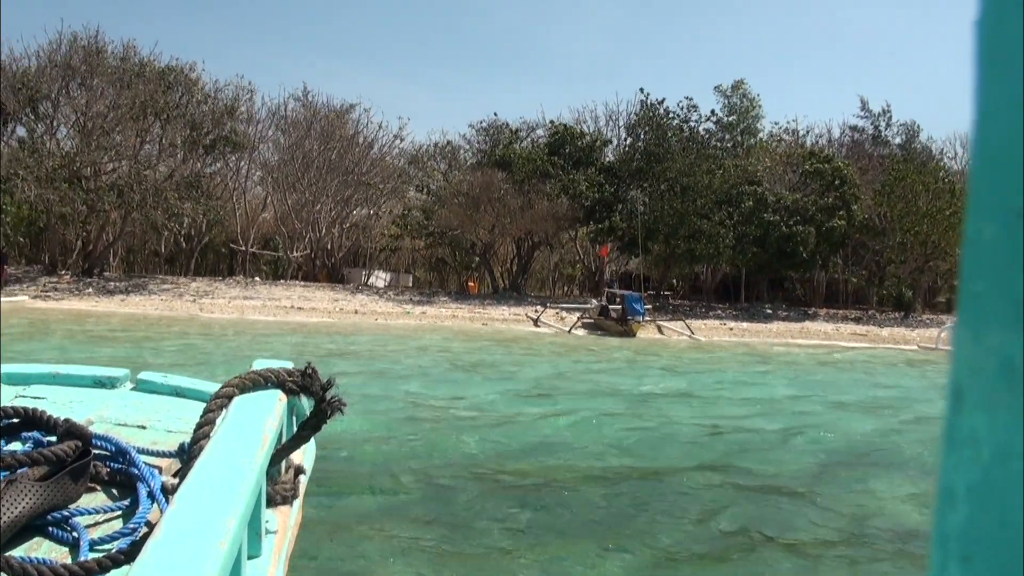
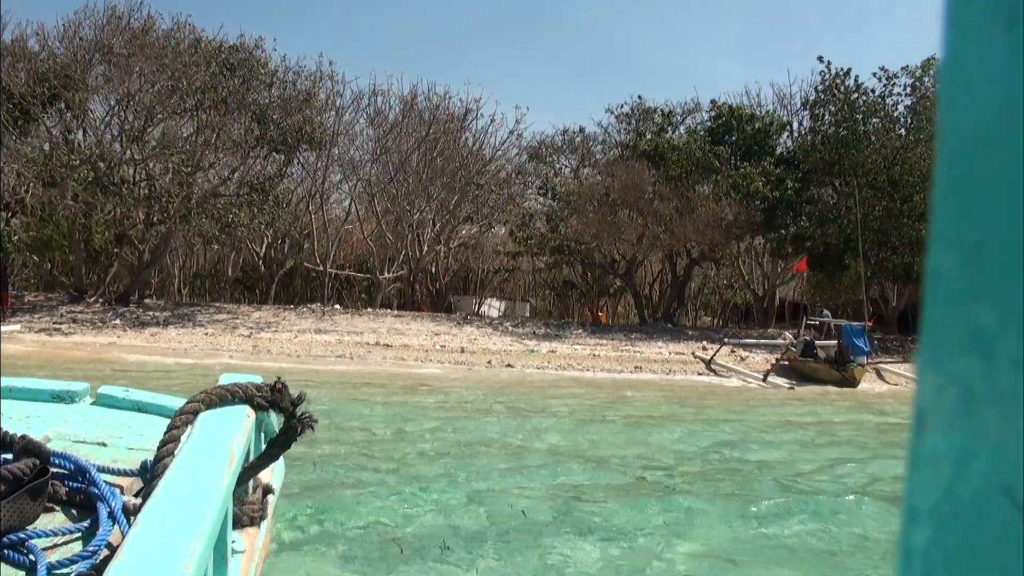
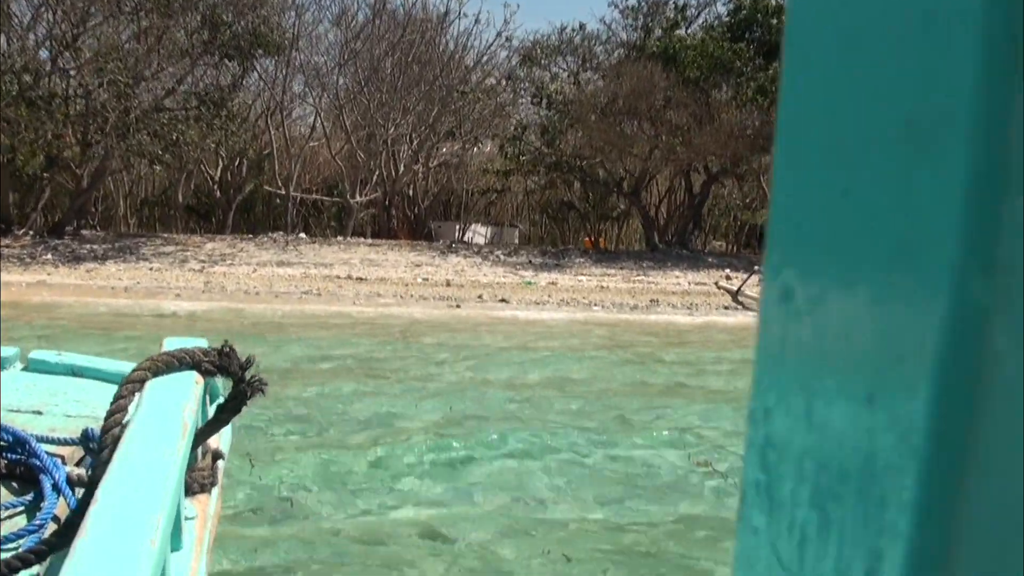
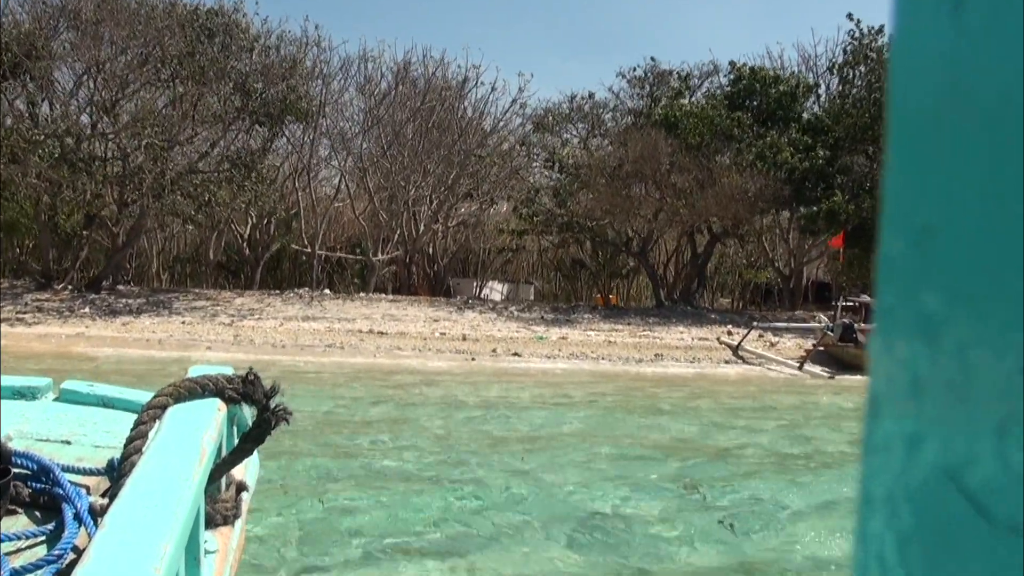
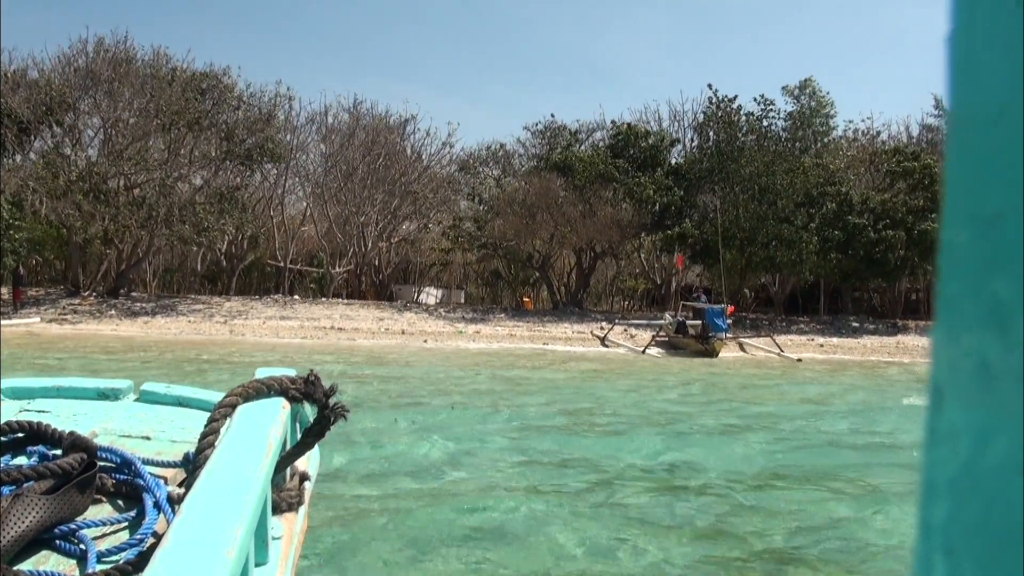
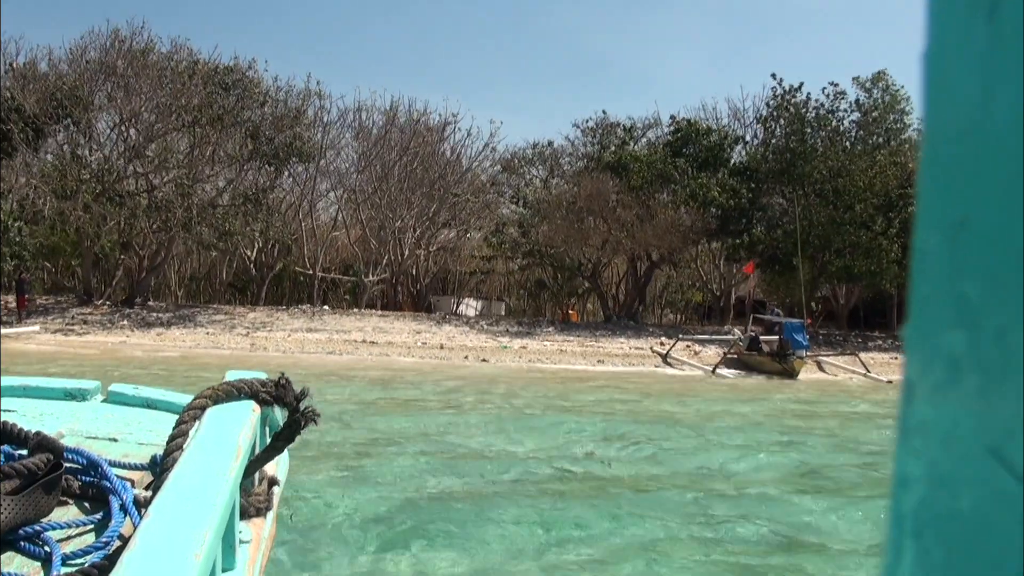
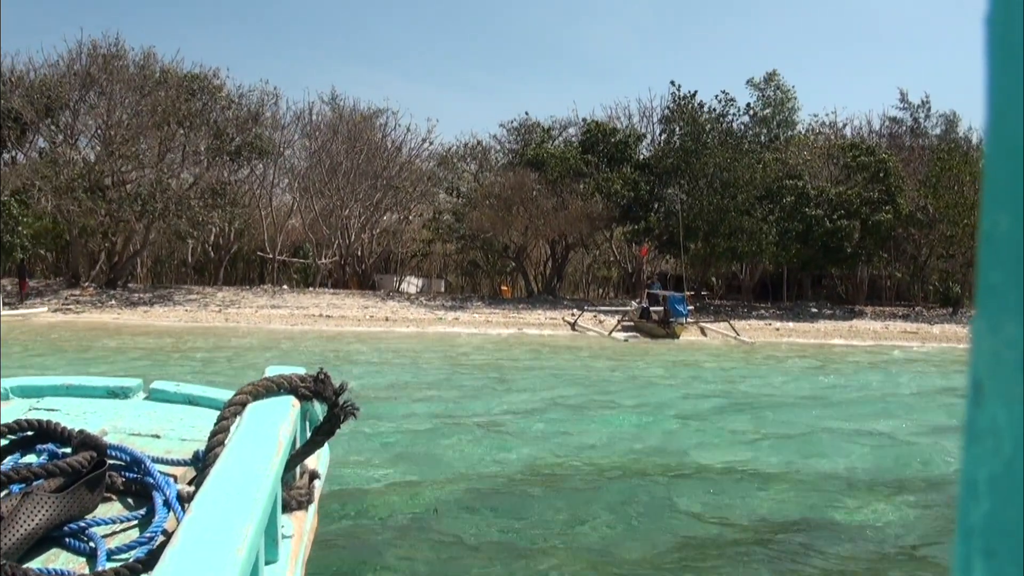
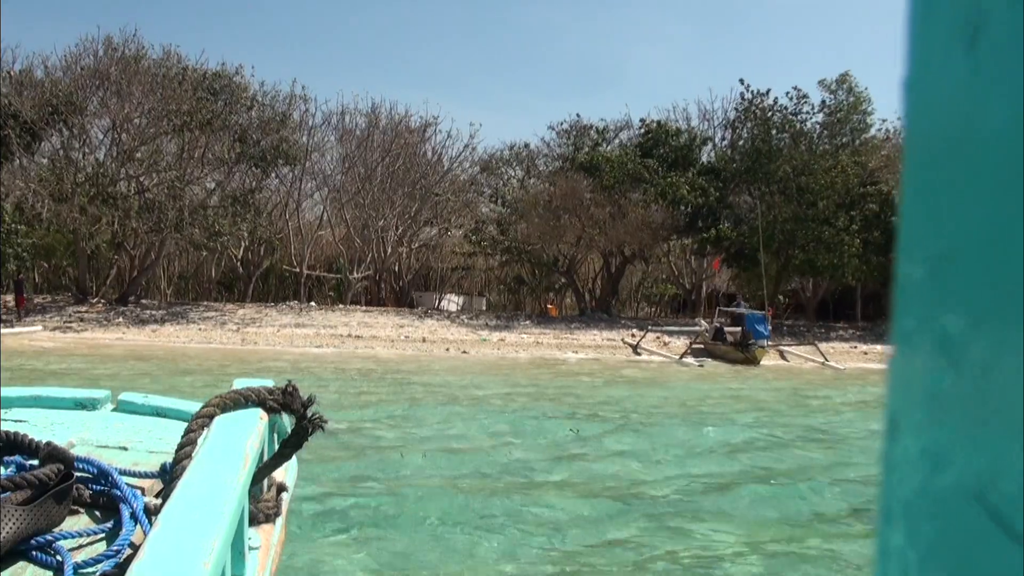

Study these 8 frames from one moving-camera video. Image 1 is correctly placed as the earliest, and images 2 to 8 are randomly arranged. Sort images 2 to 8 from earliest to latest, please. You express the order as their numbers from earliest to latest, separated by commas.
7, 5, 8, 6, 2, 4, 3
